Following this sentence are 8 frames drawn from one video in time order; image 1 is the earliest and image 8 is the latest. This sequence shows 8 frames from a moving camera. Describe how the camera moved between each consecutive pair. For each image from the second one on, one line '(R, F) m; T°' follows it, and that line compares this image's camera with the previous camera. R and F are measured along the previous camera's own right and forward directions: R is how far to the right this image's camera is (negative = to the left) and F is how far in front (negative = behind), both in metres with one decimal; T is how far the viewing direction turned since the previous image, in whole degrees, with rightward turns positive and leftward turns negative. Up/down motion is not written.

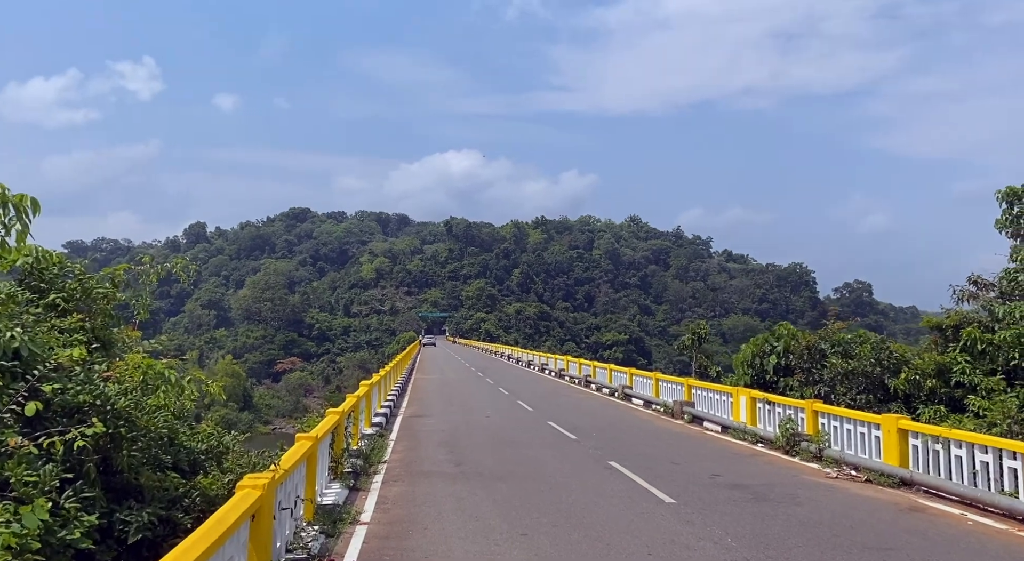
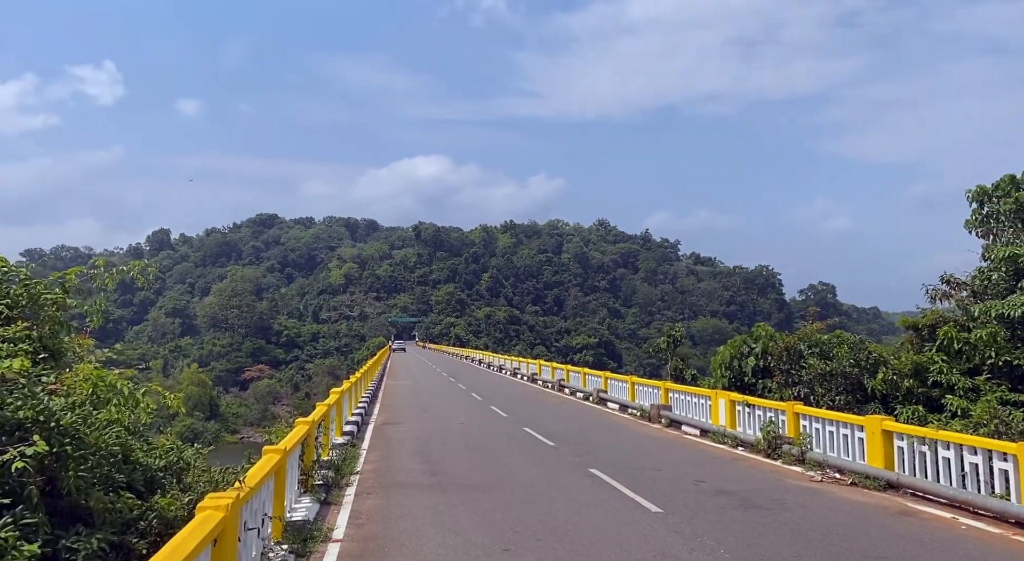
(-0.1, +0.4) m; +2°
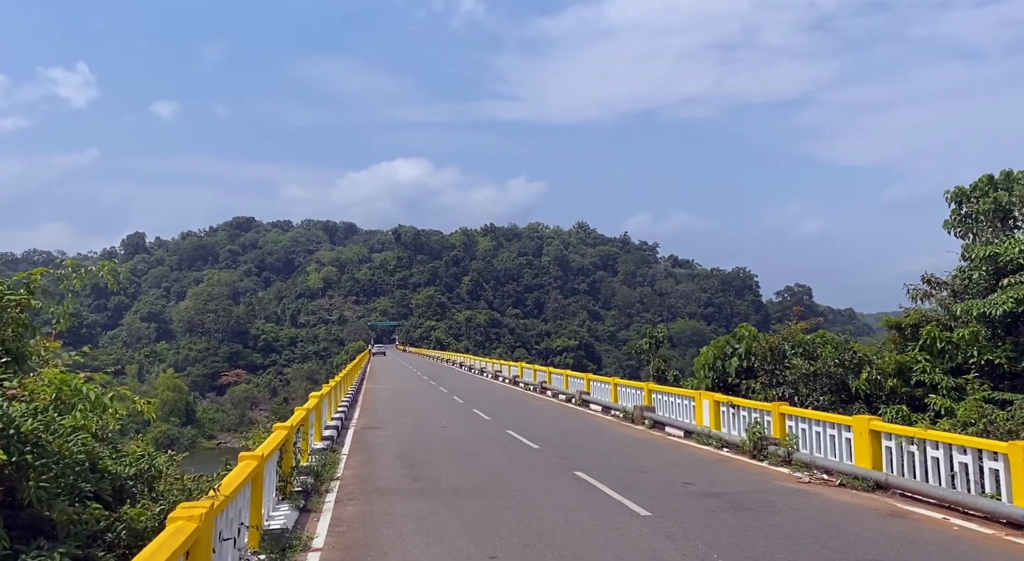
(0.0, +0.2) m; +1°
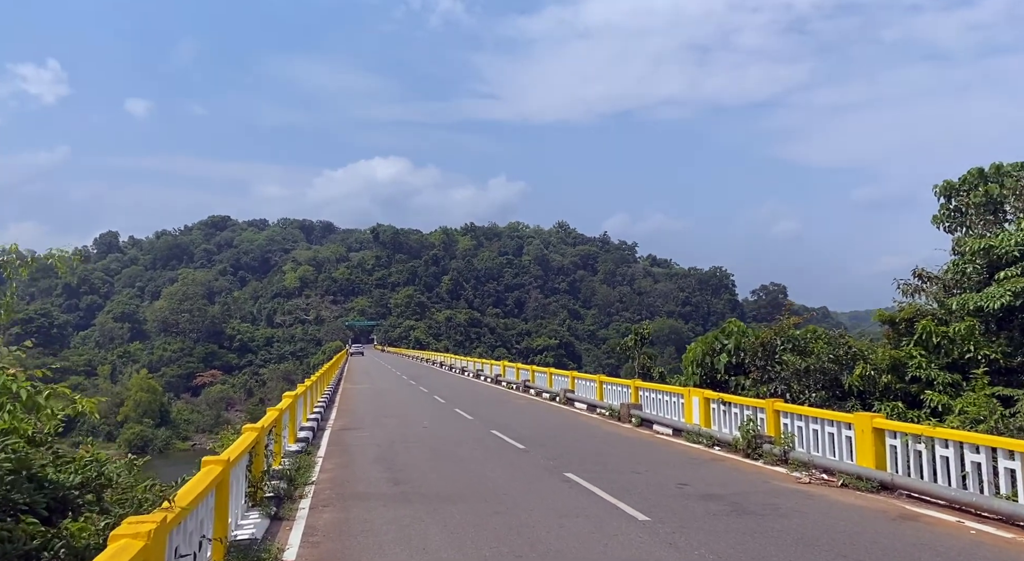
(-0.1, +0.6) m; +1°
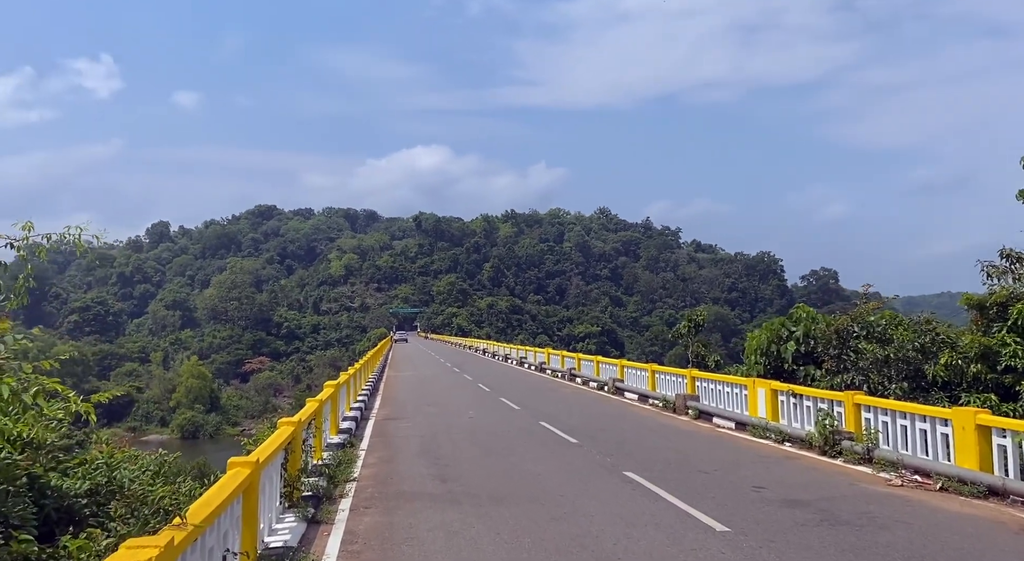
(-0.1, +0.9) m; -3°
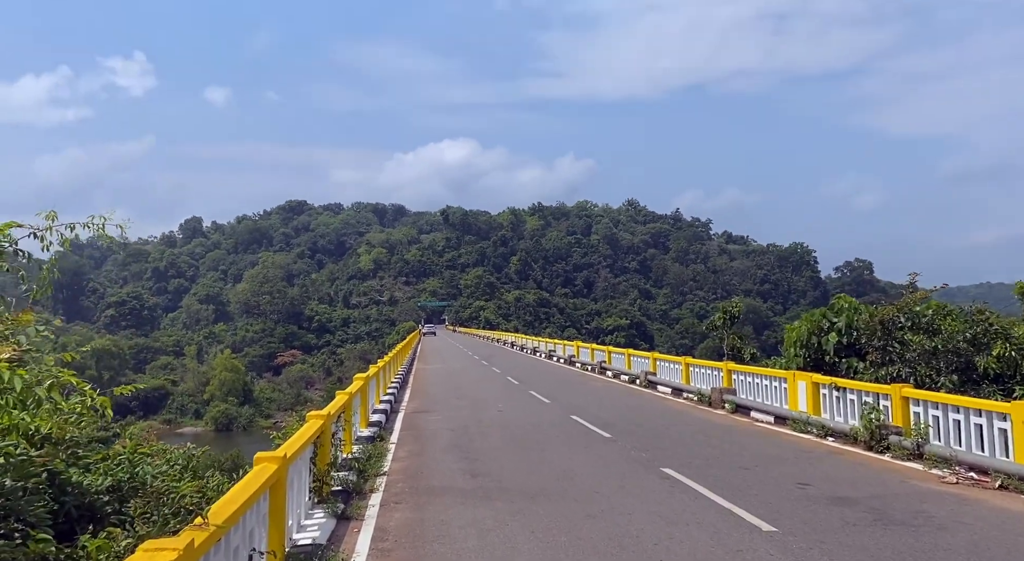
(-0.1, +0.3) m; -2°
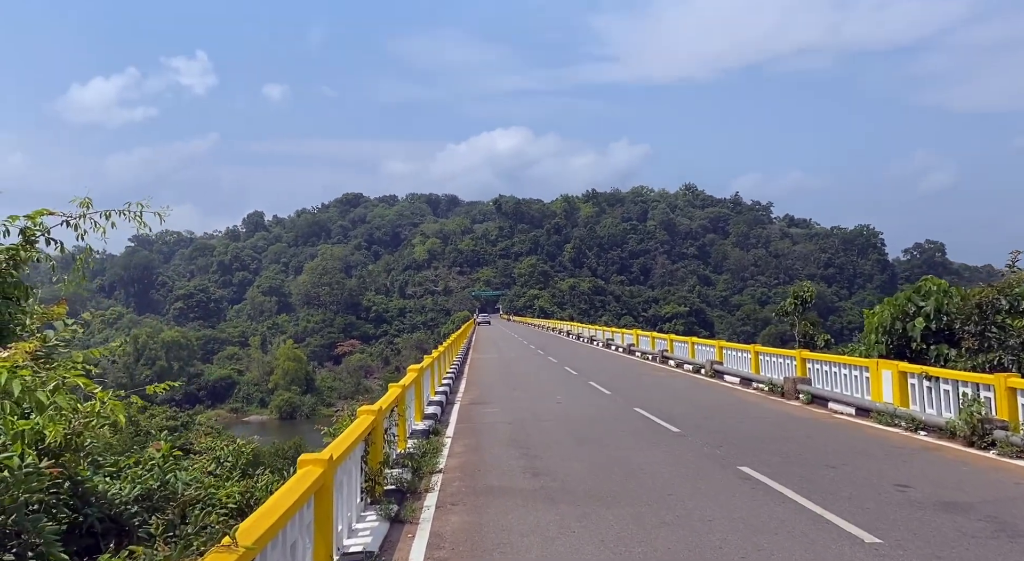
(-0.1, +0.7) m; -4°
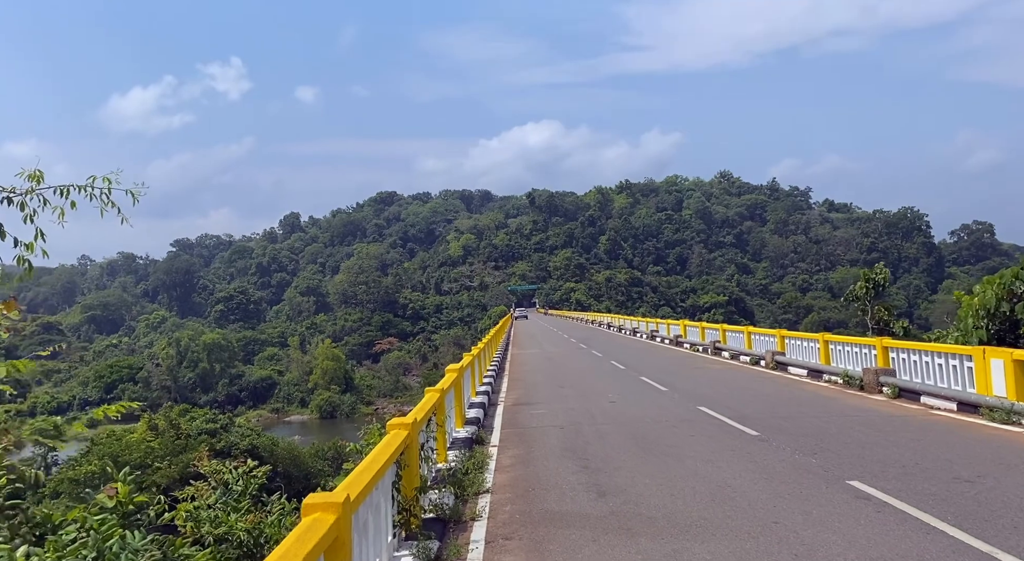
(-0.2, +1.5) m; -2°
